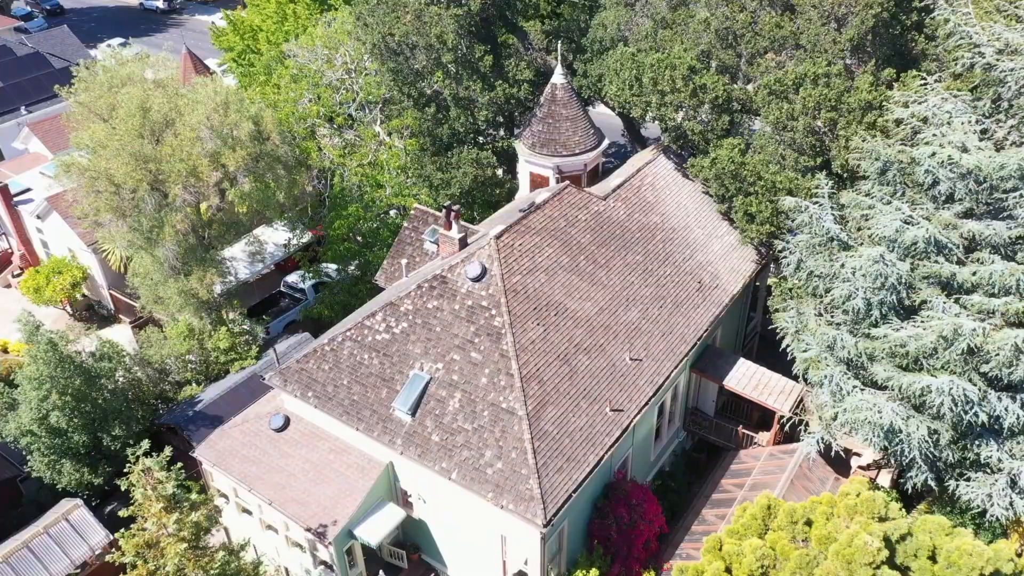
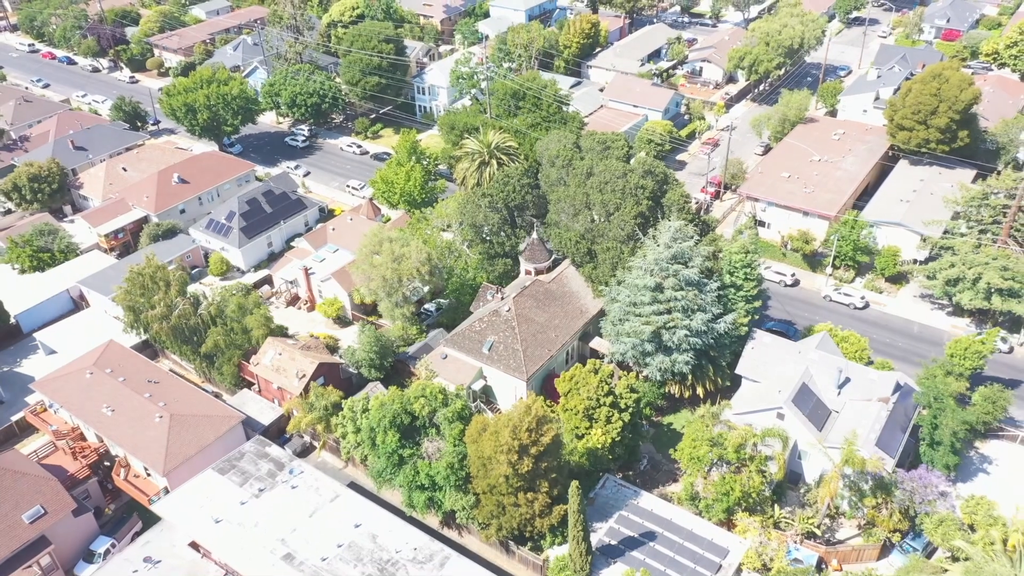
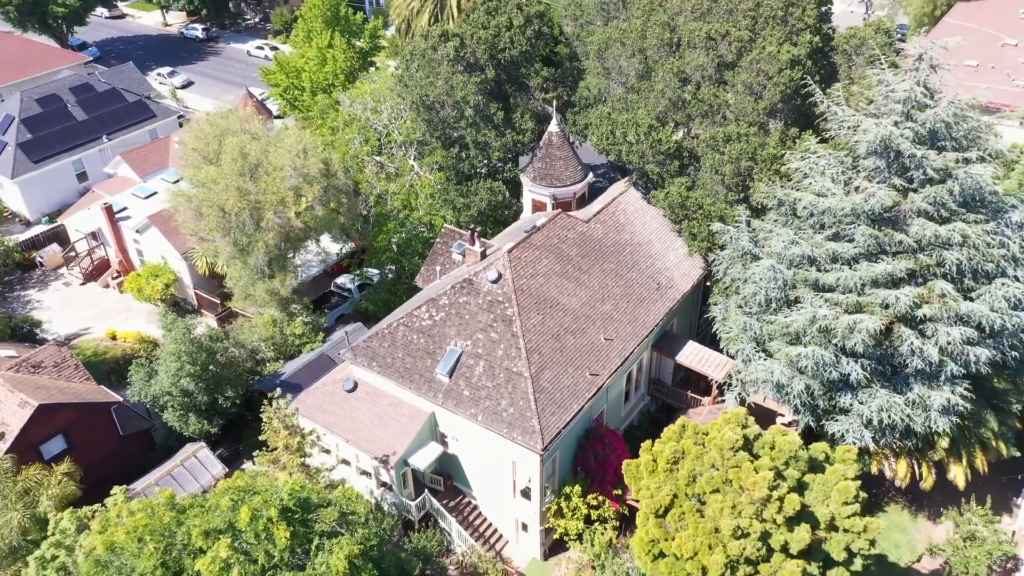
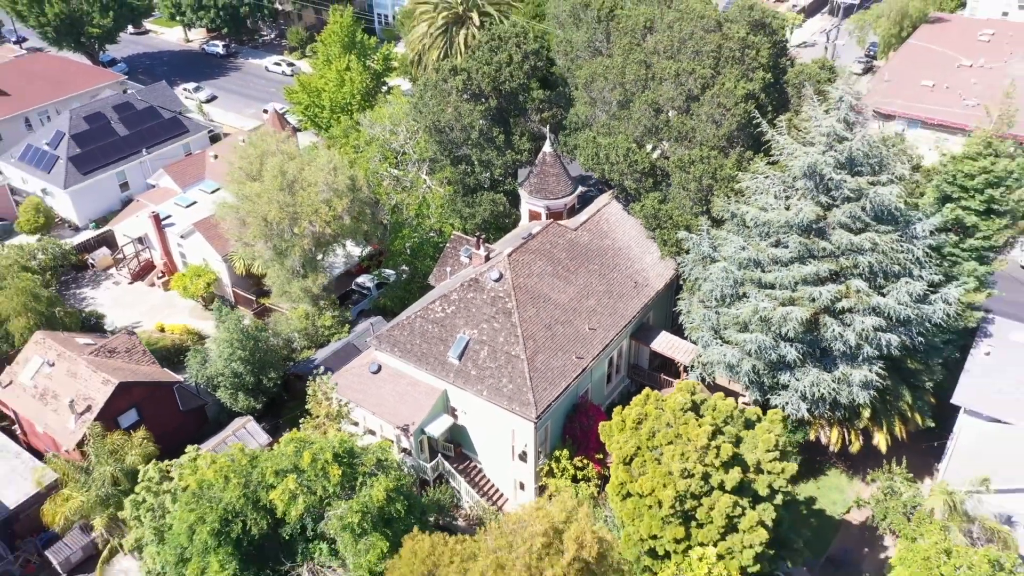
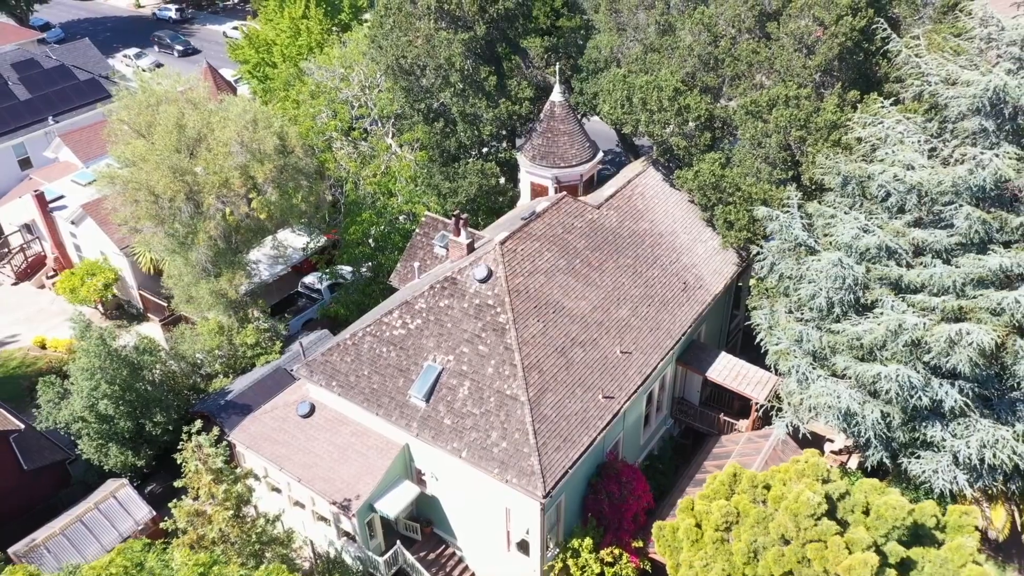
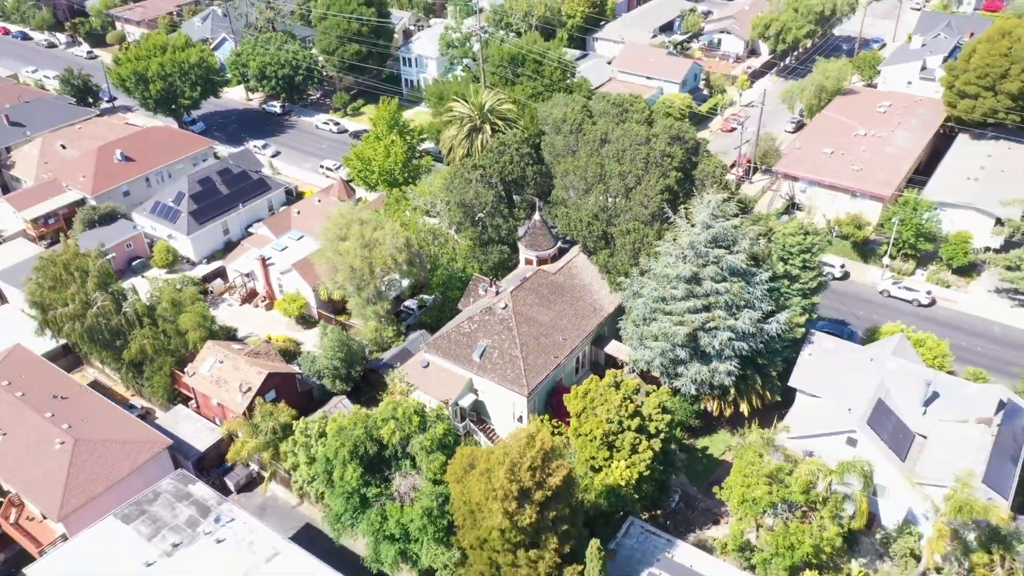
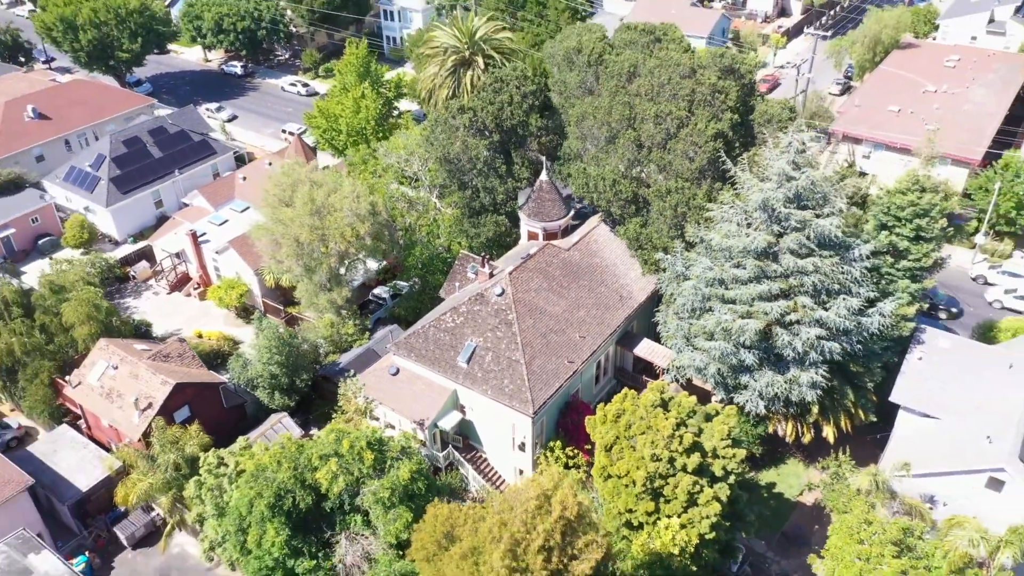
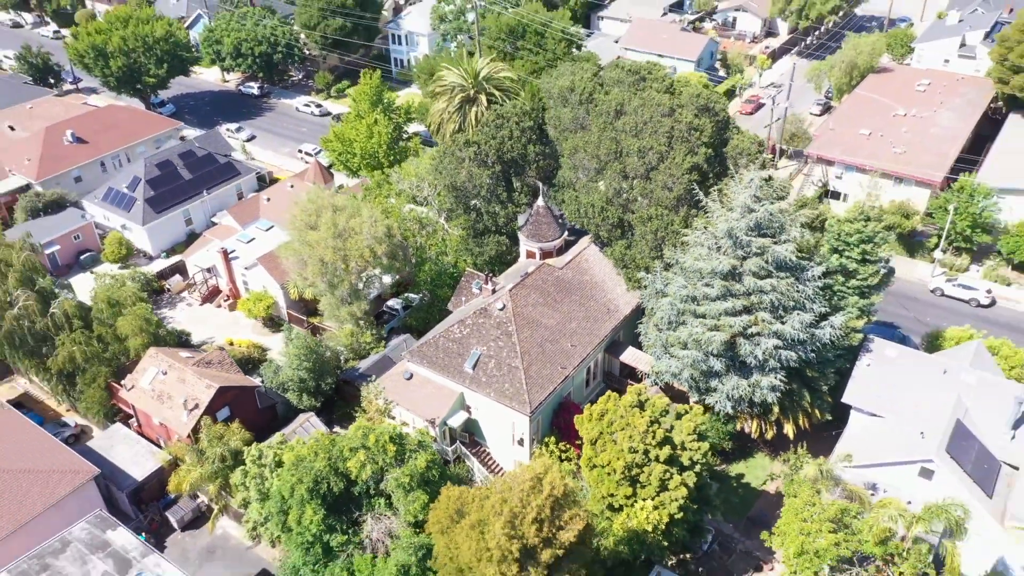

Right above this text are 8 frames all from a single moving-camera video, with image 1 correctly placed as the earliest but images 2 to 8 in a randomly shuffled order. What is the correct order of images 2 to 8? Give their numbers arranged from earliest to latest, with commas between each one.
5, 3, 4, 7, 8, 6, 2
